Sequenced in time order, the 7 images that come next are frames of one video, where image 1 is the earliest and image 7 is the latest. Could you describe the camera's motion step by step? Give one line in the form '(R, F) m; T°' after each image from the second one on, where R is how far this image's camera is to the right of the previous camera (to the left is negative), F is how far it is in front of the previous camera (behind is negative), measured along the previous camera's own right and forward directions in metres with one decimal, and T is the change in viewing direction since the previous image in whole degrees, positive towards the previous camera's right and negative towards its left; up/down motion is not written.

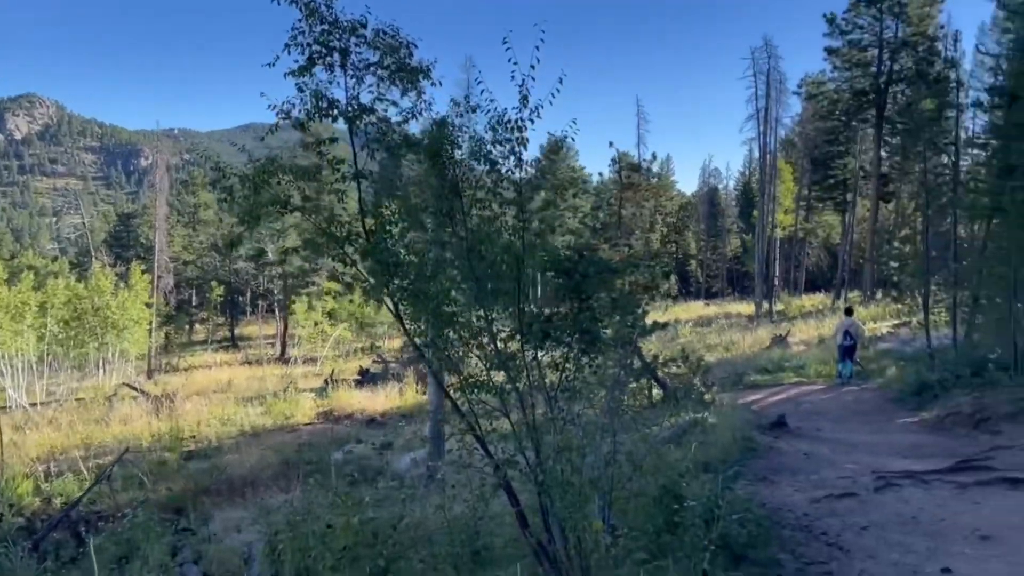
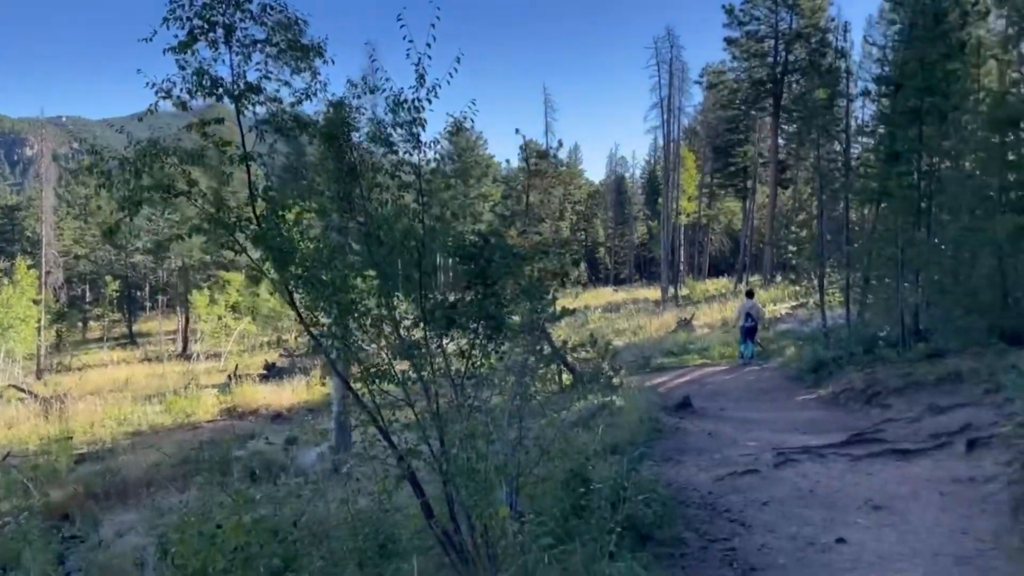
(+0.1, +0.1) m; +6°
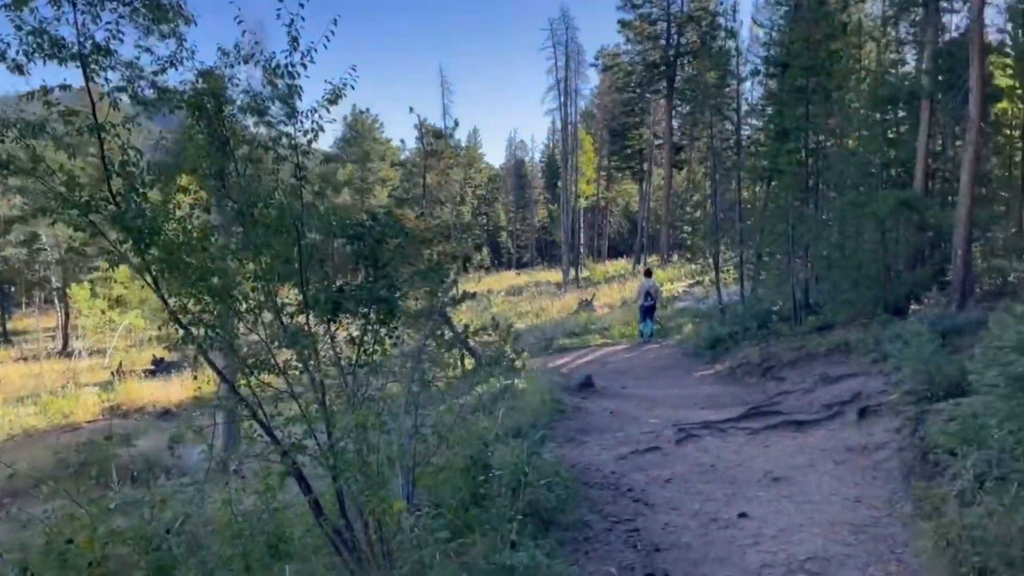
(+0.1, +0.3) m; +7°
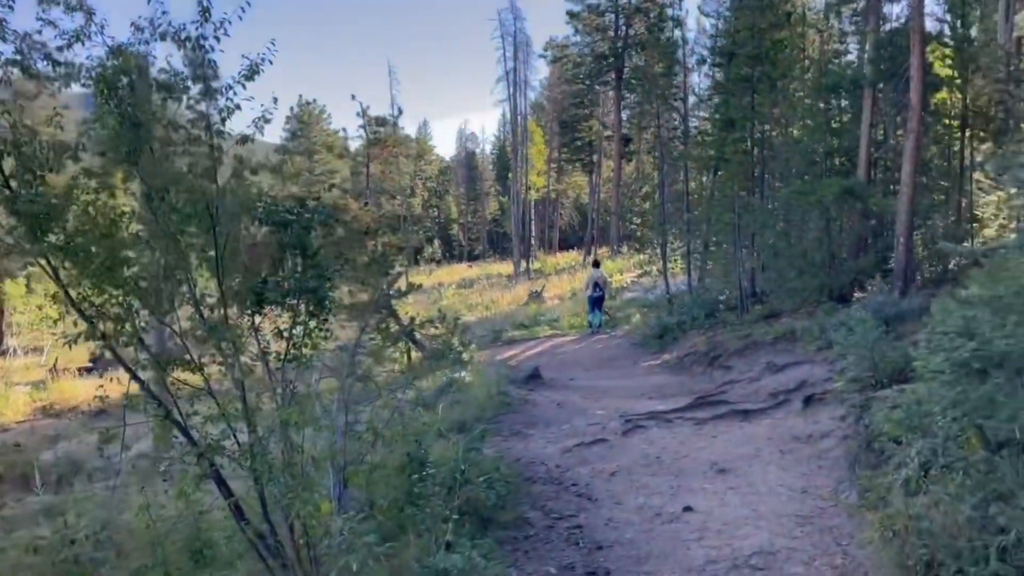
(+0.1, +0.3) m; +3°
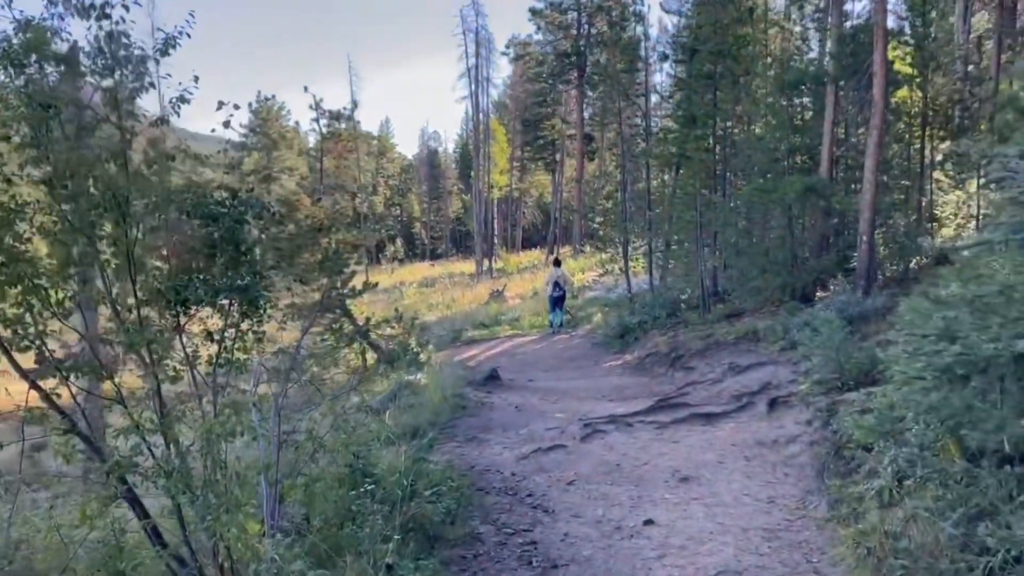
(+0.1, +0.4) m; +2°
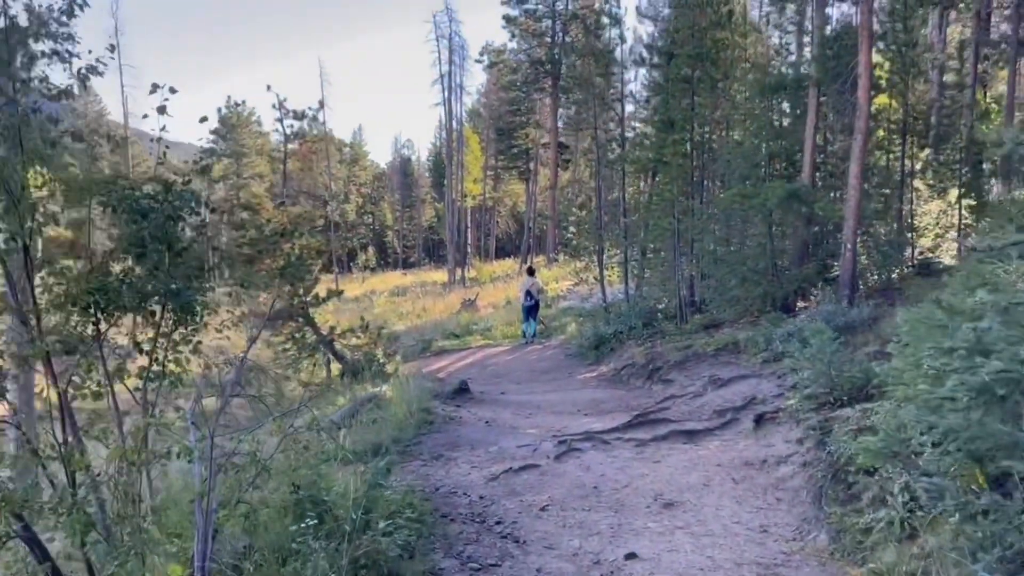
(0.0, +0.6) m; +2°
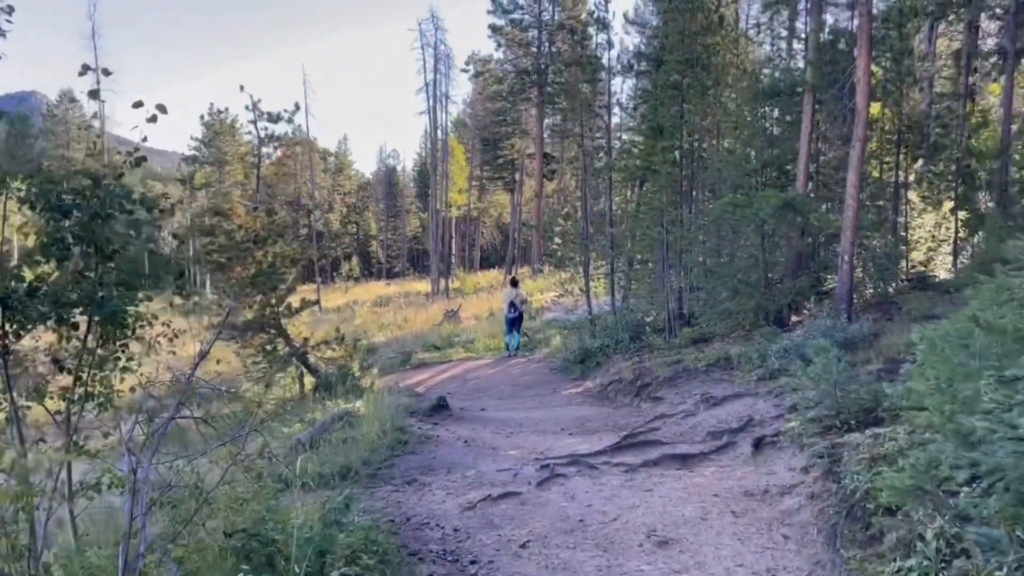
(0.0, +0.6) m; +1°
